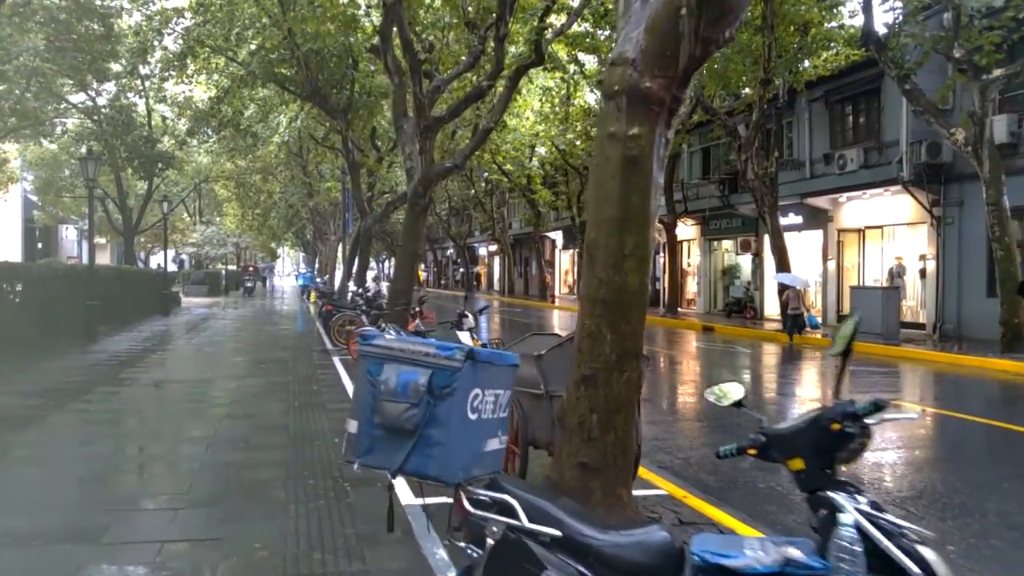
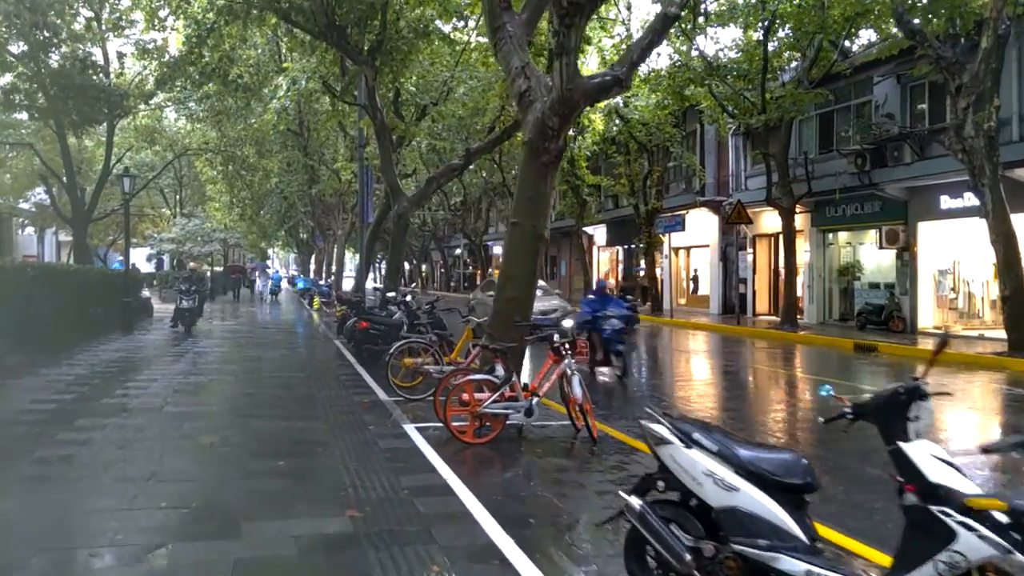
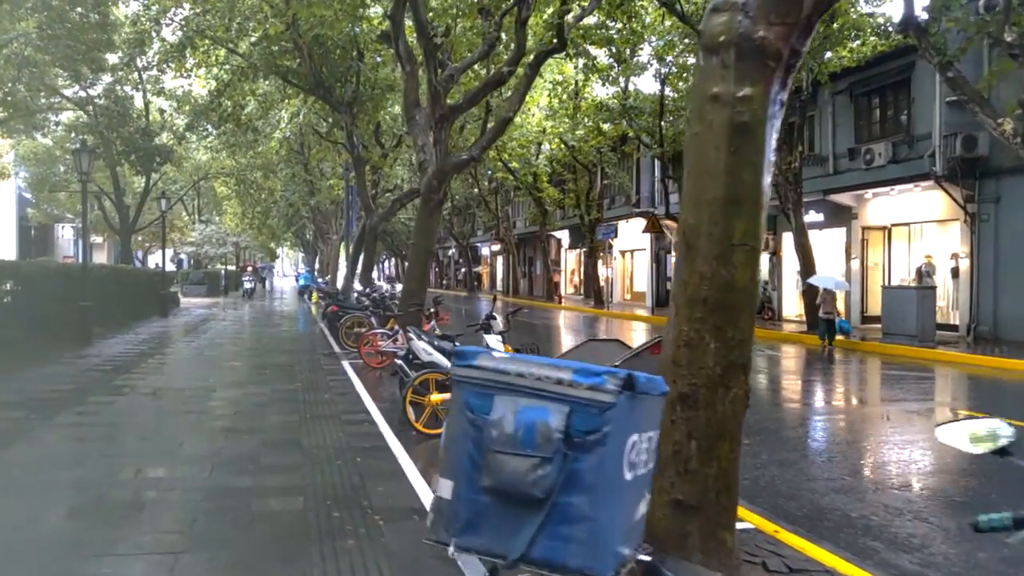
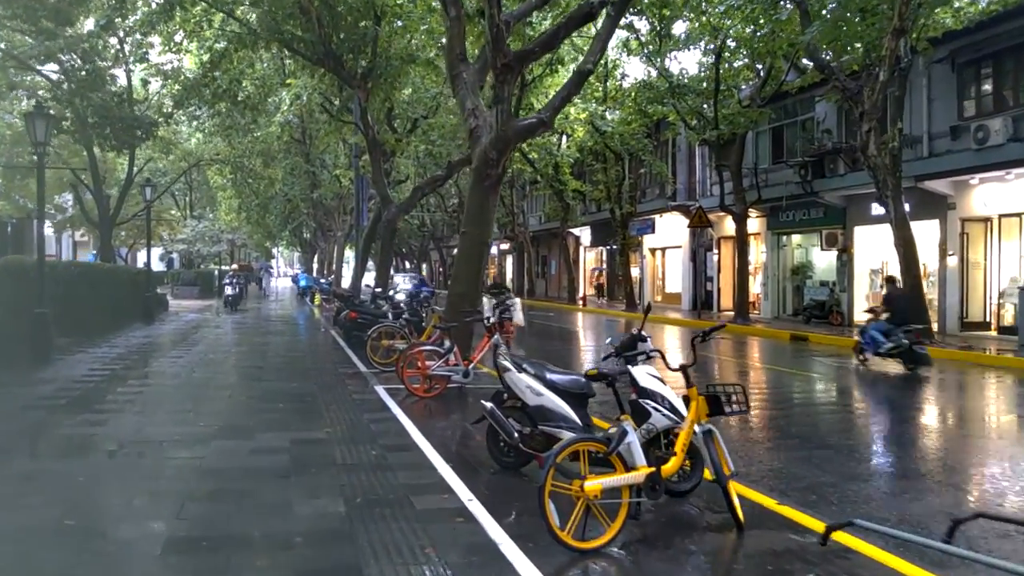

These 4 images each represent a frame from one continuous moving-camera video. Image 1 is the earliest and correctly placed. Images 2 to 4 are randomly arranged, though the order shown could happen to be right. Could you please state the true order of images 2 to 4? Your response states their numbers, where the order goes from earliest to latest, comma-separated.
3, 4, 2
